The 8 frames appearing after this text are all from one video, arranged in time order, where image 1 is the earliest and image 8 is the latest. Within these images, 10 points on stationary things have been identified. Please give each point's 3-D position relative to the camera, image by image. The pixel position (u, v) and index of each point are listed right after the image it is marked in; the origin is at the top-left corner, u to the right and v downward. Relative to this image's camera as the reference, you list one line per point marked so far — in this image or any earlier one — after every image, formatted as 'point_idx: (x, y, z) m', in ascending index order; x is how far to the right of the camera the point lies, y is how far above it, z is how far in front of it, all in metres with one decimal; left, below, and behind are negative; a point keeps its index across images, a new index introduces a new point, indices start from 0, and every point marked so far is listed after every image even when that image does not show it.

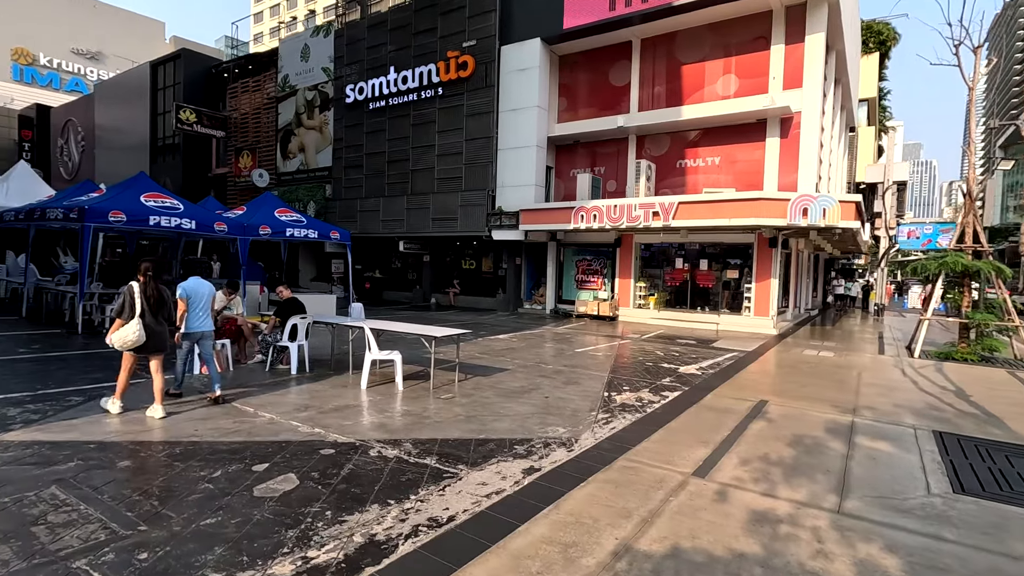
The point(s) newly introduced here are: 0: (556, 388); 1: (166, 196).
0: (+0.6, -1.3, +6.9) m
1: (-7.1, +1.9, +11.1) m
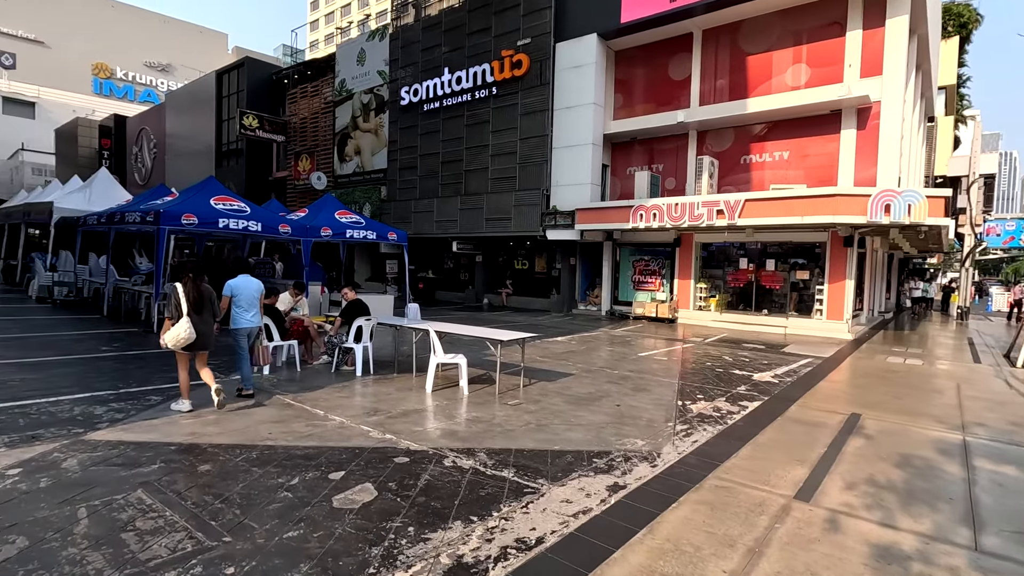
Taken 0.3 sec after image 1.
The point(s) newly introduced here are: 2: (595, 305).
0: (+1.4, -1.3, +6.6) m
1: (-5.9, +1.9, +11.4) m
2: (+2.7, -0.6, +17.8) m
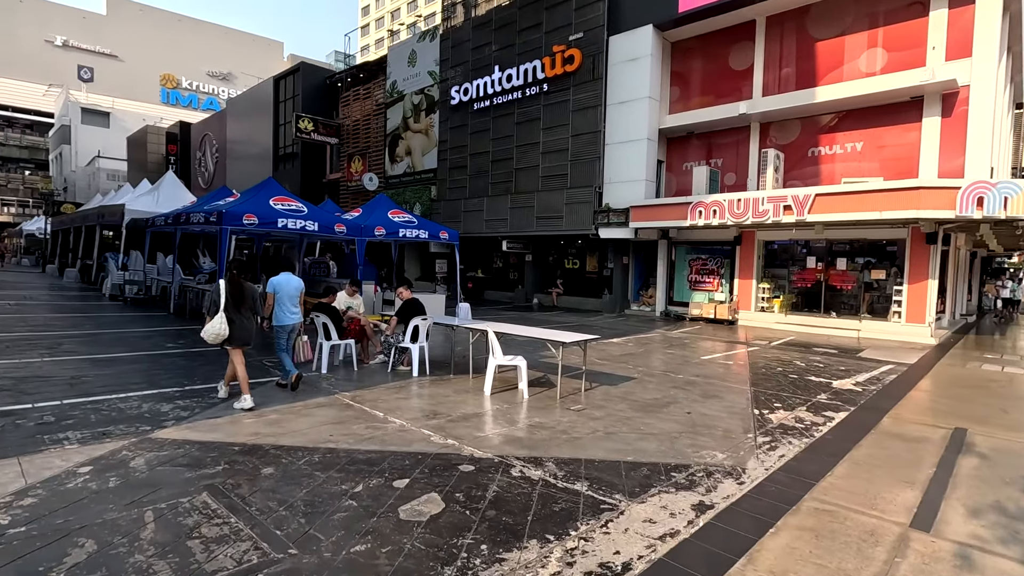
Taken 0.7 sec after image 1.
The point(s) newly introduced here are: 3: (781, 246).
0: (+2.1, -1.3, +6.2) m
1: (-4.8, +1.9, +11.6) m
2: (+4.3, -0.6, +17.2) m
3: (+7.4, +1.2, +14.8) m
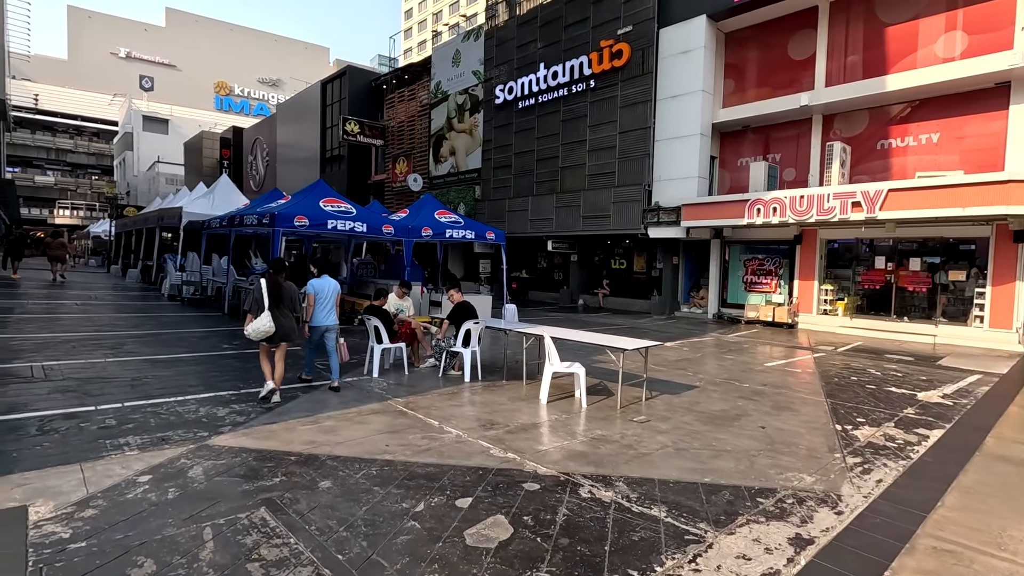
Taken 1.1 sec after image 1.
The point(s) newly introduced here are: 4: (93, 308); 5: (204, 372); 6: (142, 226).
0: (+2.8, -1.4, +5.8) m
1: (-3.7, +1.9, +11.7) m
2: (+5.8, -0.6, +16.6) m
3: (+8.6, +1.1, +14.0) m
4: (-9.6, -0.5, +12.4) m
5: (-3.9, -1.1, +6.9) m
6: (-13.6, +2.3, +19.8) m
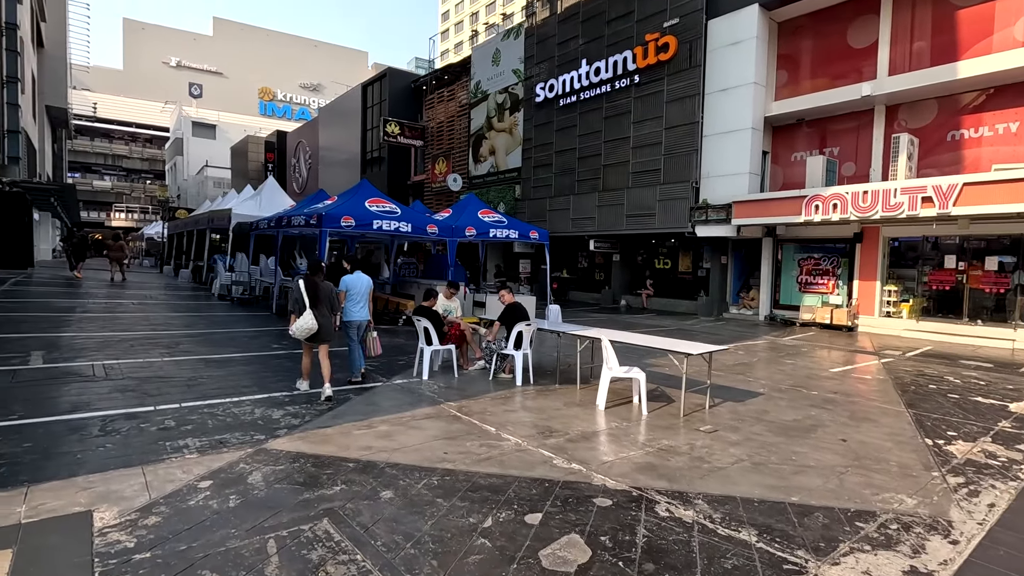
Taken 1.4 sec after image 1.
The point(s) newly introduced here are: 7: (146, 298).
0: (+3.3, -1.4, +5.4) m
1: (-2.7, +1.9, +11.6) m
2: (+7.0, -0.6, +15.9) m
3: (+9.7, +1.1, +13.2) m
4: (-8.6, -0.5, +12.8) m
5: (-3.3, -1.1, +6.9) m
6: (-12.1, +2.3, +20.4) m
7: (-10.1, -0.3, +14.9) m
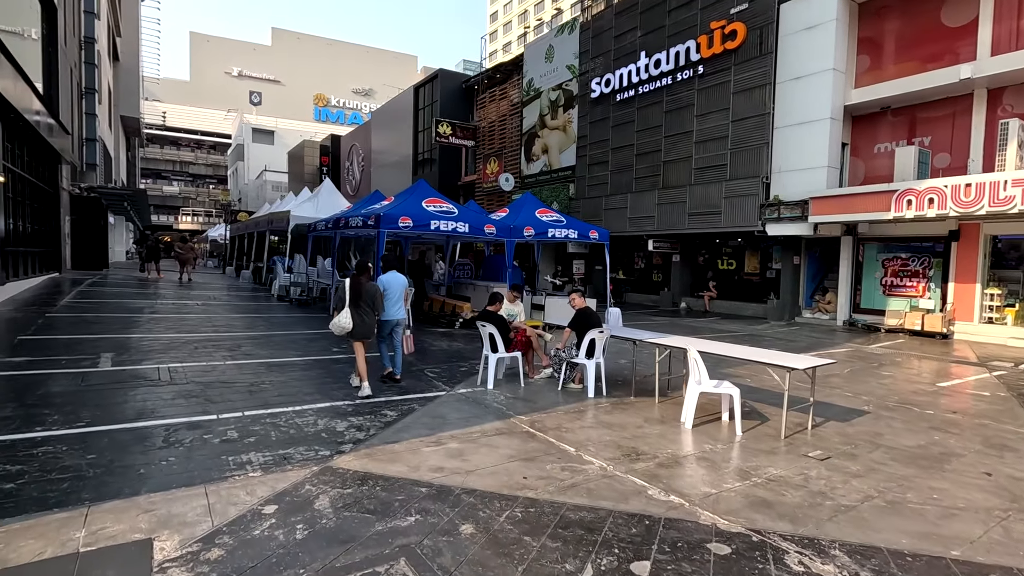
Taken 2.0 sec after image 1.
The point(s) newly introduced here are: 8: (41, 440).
0: (+4.0, -1.4, +4.6) m
1: (-1.5, +1.8, +11.4) m
2: (+8.6, -0.7, +14.8) m
3: (+11.1, +1.0, +11.8) m
4: (-7.2, -0.5, +13.0) m
5: (-2.4, -1.1, +6.7) m
6: (-10.0, +2.2, +20.9) m
7: (-8.6, -0.3, +15.3) m
8: (-3.6, -1.2, +4.2) m
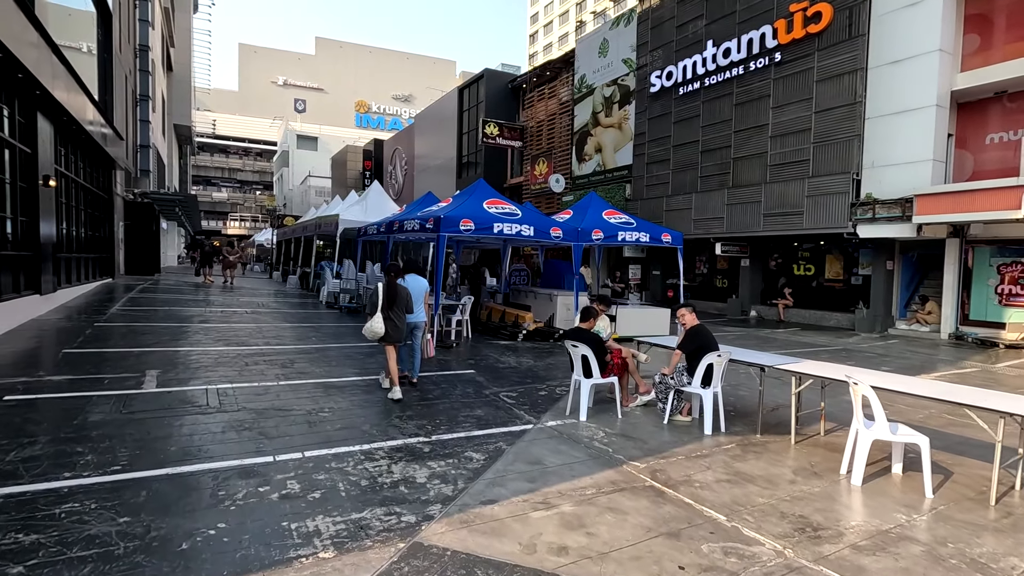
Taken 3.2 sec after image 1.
0: (+4.9, -1.6, +3.3) m
1: (-0.1, +1.7, +10.5) m
2: (+10.2, -0.9, +13.2) m
3: (+12.4, +0.8, +10.1) m
4: (-5.8, -0.7, +12.4) m
5: (-1.4, -1.2, +5.8) m
6: (-8.1, +2.0, +20.5) m
7: (-7.0, -0.5, +14.8) m
8: (-2.8, -1.3, +3.4) m
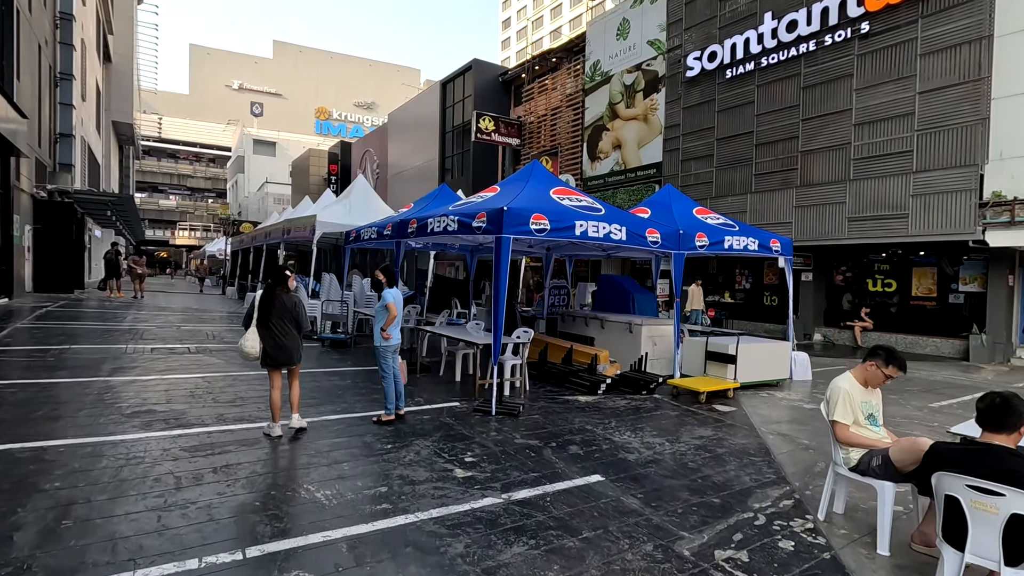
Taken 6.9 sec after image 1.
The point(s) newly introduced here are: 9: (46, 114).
0: (+6.4, -1.8, +0.4) m
1: (+0.9, +1.3, +7.2) m
2: (+11.0, -1.3, +10.6) m
3: (+13.4, +0.5, +7.7) m
4: (-4.9, -1.1, +8.8) m
5: (0.0, -1.5, +2.4) m
6: (-7.8, +1.4, +16.7) m
7: (-6.3, -1.0, +11.0) m
8: (-1.3, -1.5, -0.1) m
9: (-15.7, +5.9, +18.1) m
